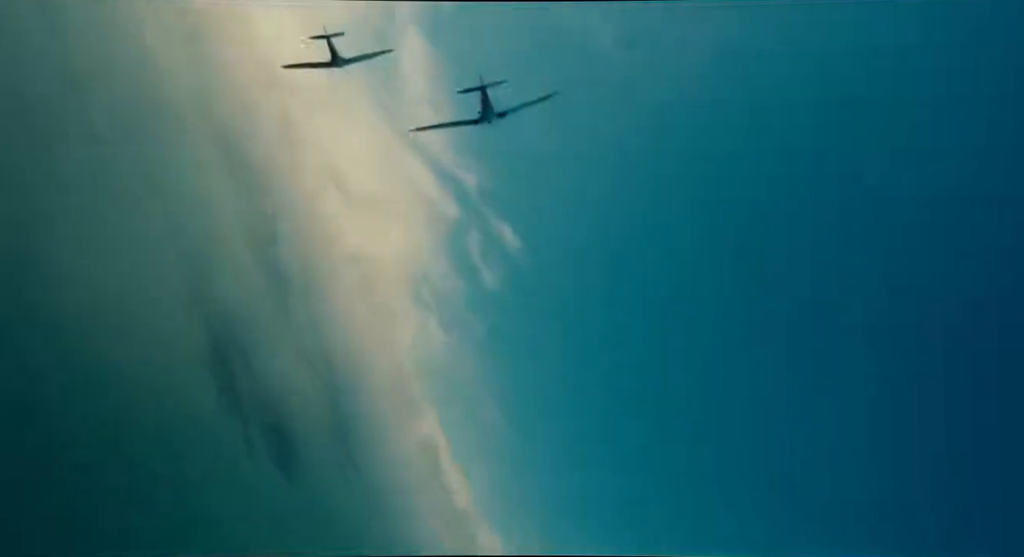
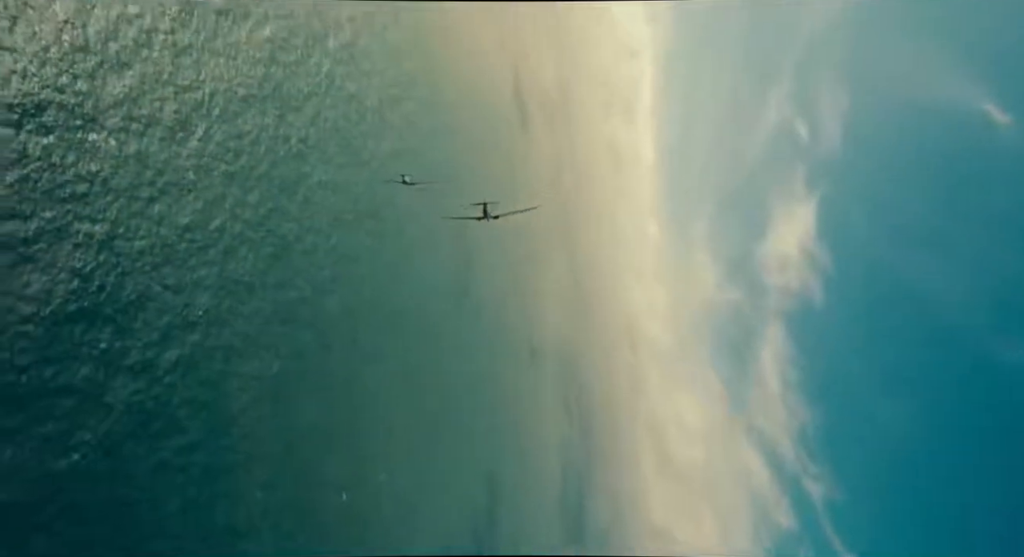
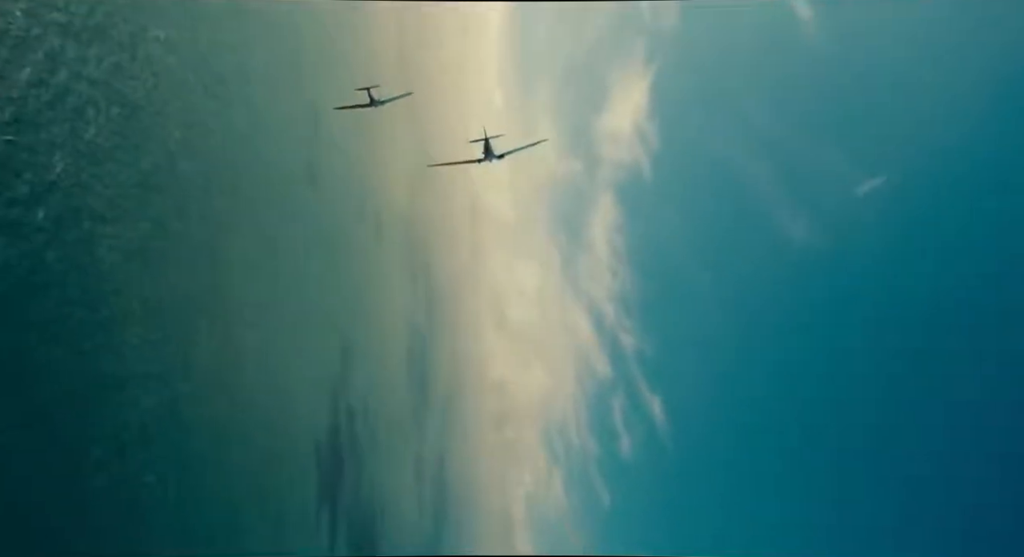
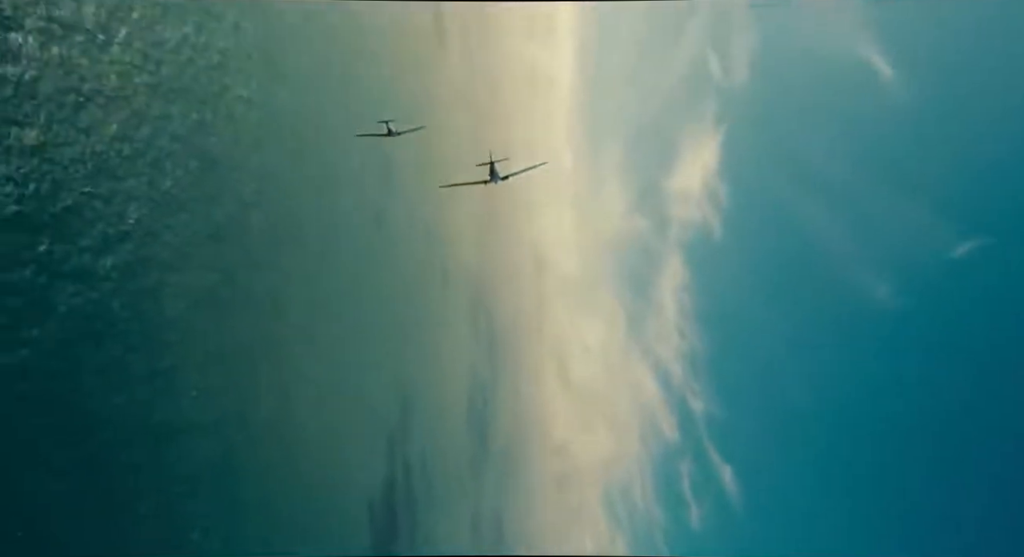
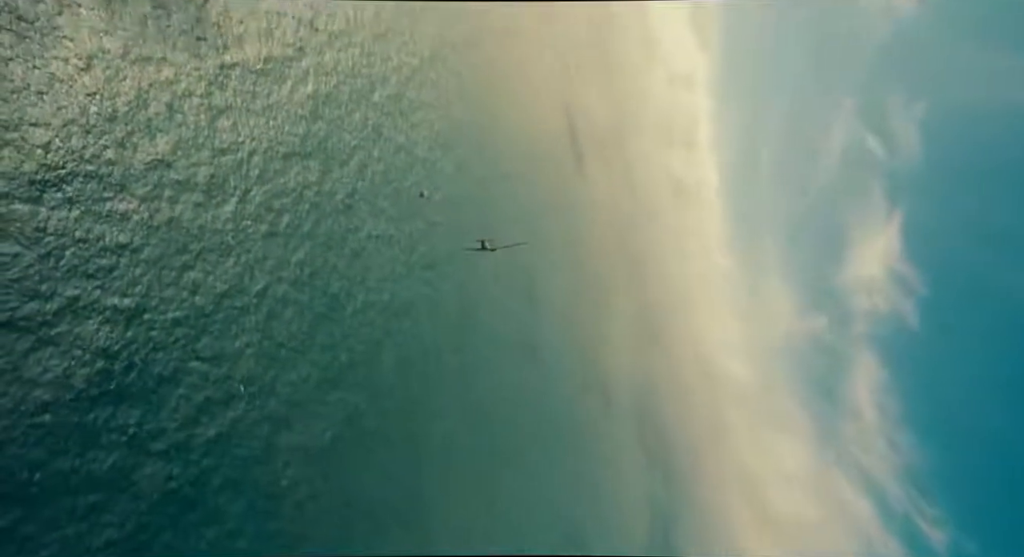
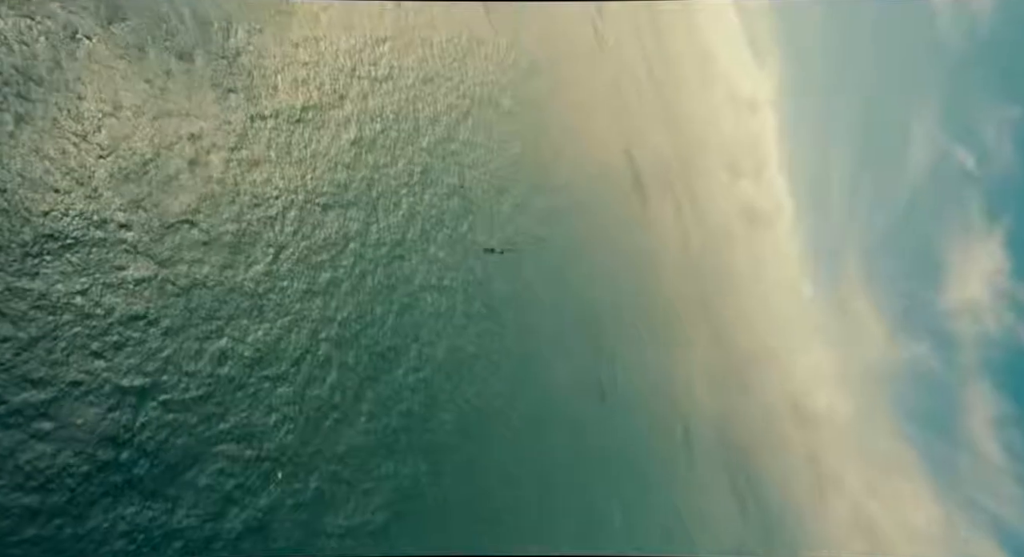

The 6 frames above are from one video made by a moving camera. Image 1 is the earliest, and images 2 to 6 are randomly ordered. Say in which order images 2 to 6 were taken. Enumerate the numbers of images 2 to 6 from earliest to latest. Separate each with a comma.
3, 4, 2, 5, 6
